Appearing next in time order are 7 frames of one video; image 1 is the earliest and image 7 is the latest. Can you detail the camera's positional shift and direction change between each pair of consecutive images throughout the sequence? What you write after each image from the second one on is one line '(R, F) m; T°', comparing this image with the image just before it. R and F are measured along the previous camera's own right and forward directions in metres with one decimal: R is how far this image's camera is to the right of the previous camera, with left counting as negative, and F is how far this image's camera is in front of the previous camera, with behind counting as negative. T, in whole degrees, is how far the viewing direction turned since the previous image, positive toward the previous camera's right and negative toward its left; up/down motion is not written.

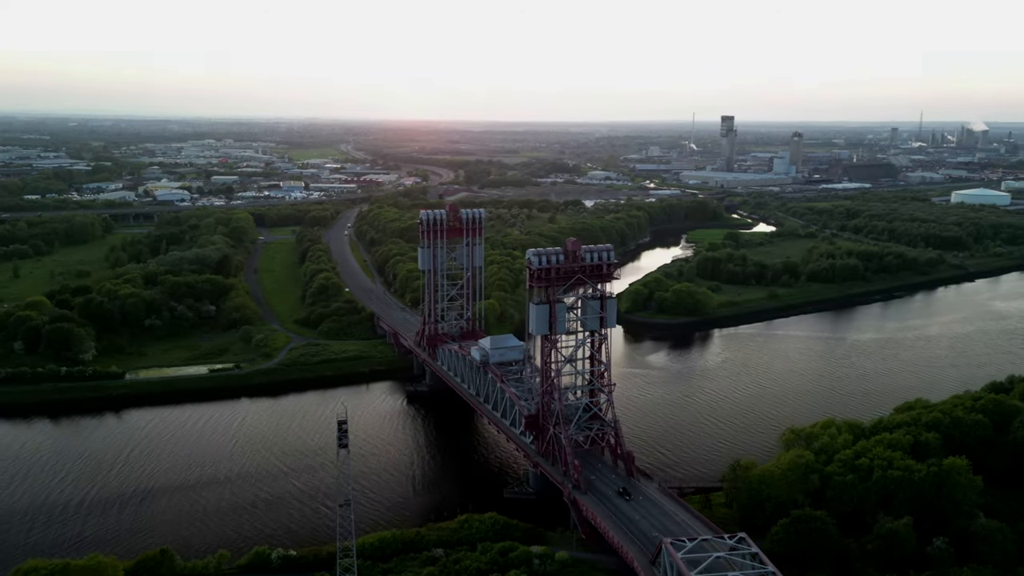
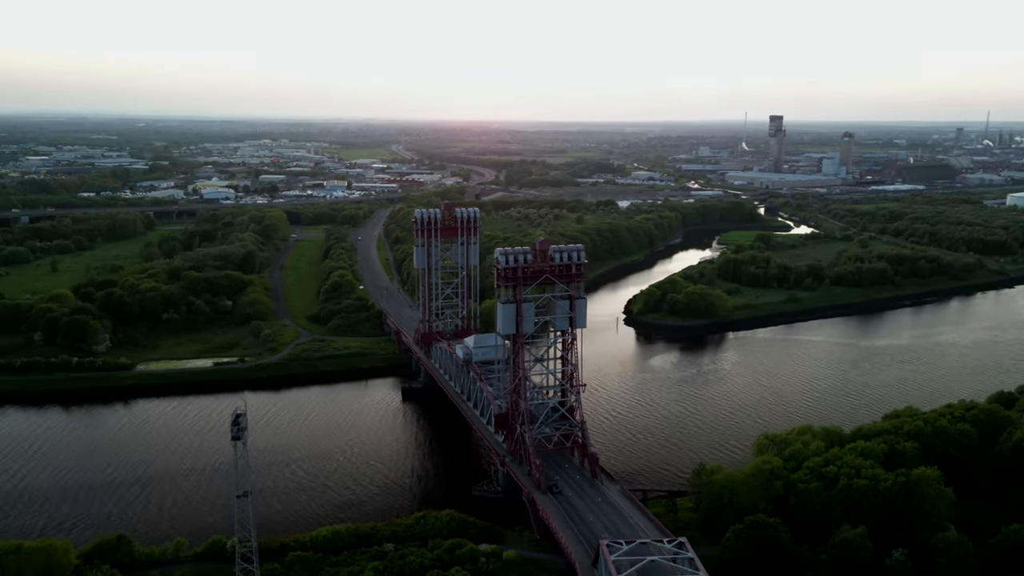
(+1.6, 0.0) m; -4°
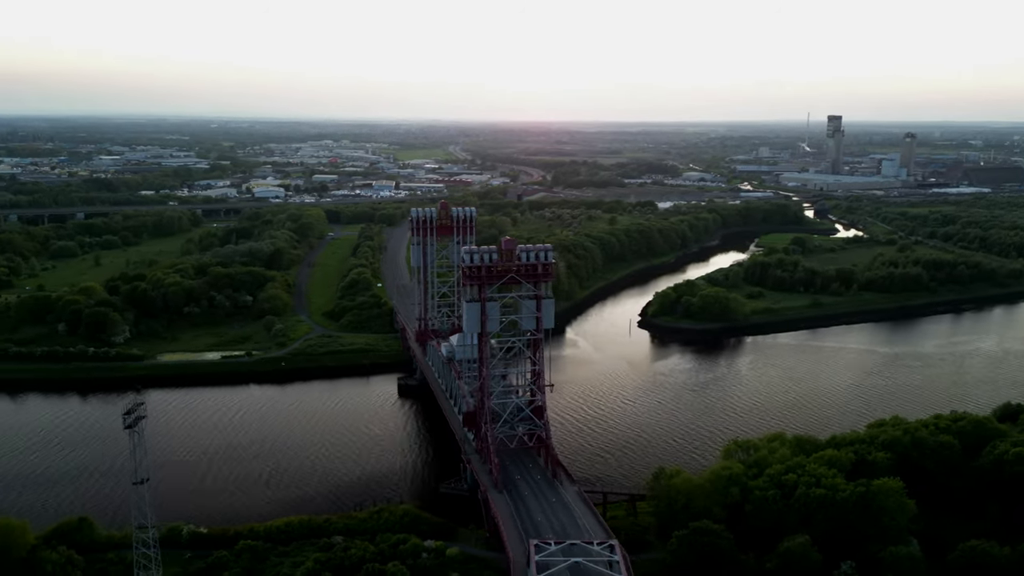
(+1.7, 0.0) m; -4°
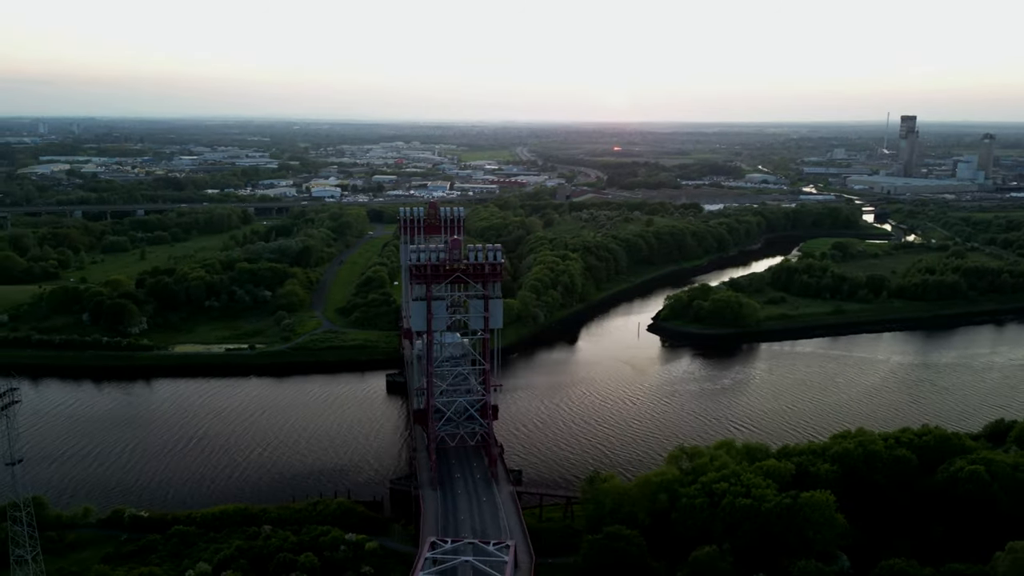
(+2.3, +0.1) m; -5°
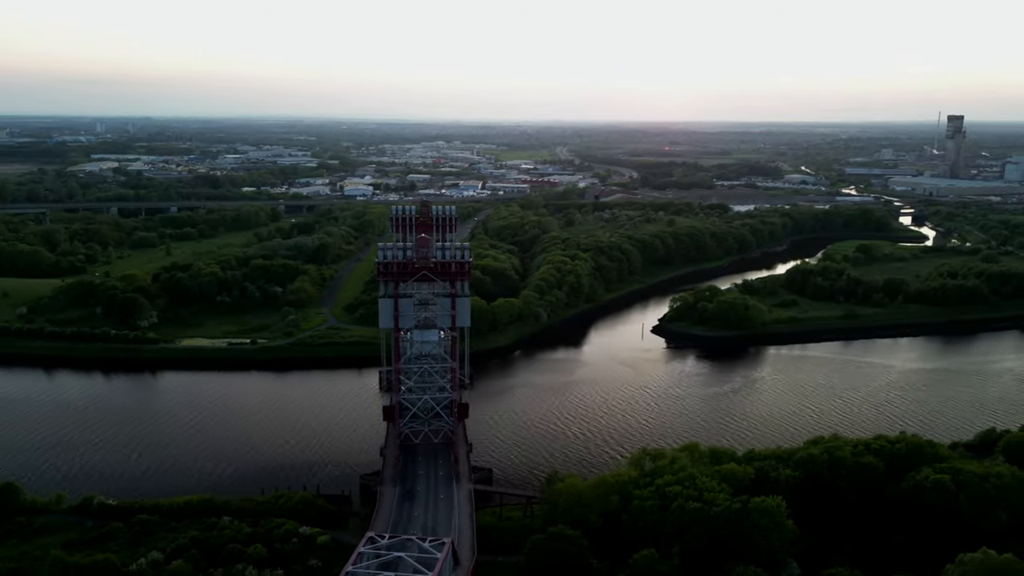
(+1.4, 0.0) m; -3°
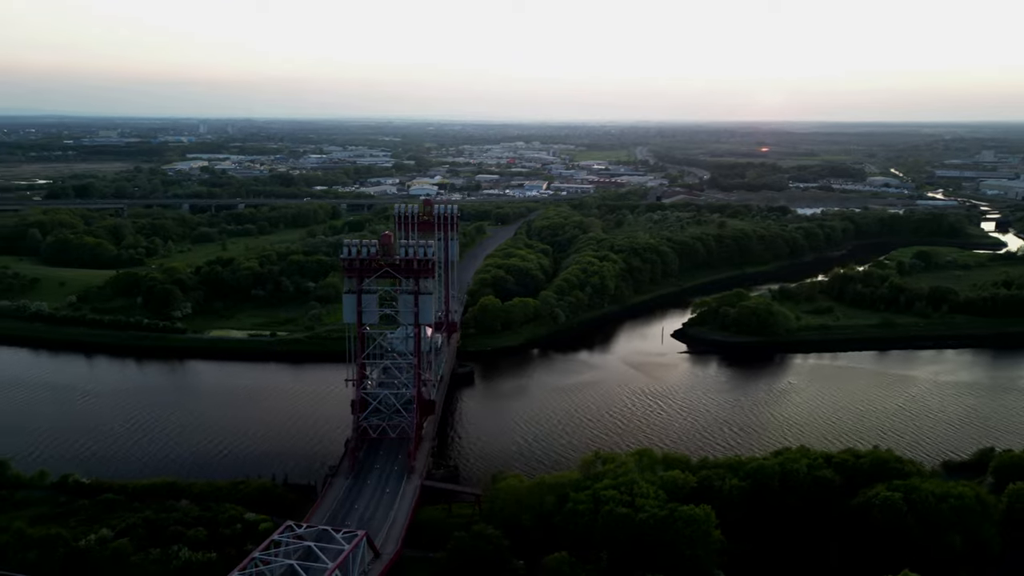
(+2.3, +0.1) m; -6°
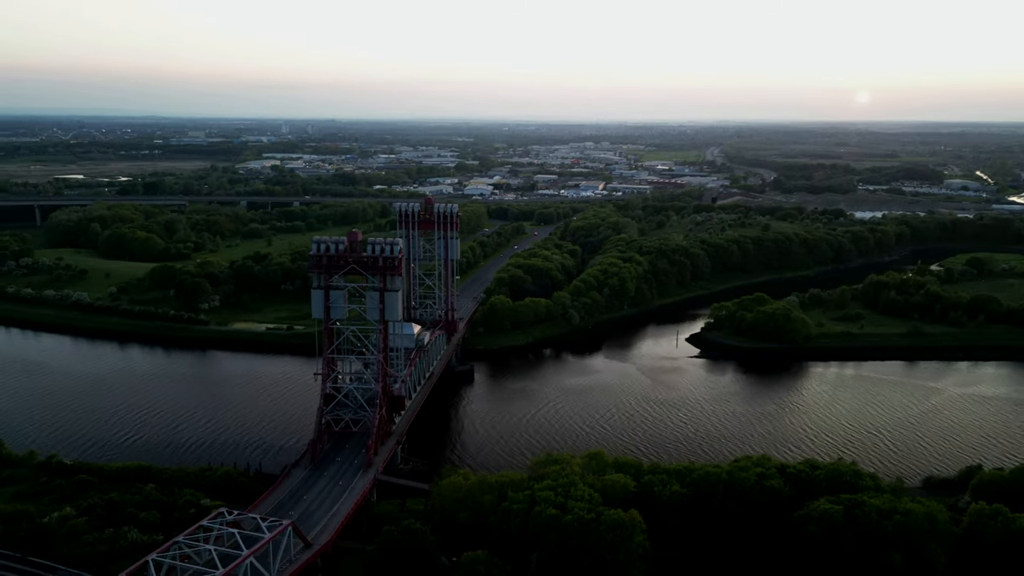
(+2.1, +0.1) m; -5°
